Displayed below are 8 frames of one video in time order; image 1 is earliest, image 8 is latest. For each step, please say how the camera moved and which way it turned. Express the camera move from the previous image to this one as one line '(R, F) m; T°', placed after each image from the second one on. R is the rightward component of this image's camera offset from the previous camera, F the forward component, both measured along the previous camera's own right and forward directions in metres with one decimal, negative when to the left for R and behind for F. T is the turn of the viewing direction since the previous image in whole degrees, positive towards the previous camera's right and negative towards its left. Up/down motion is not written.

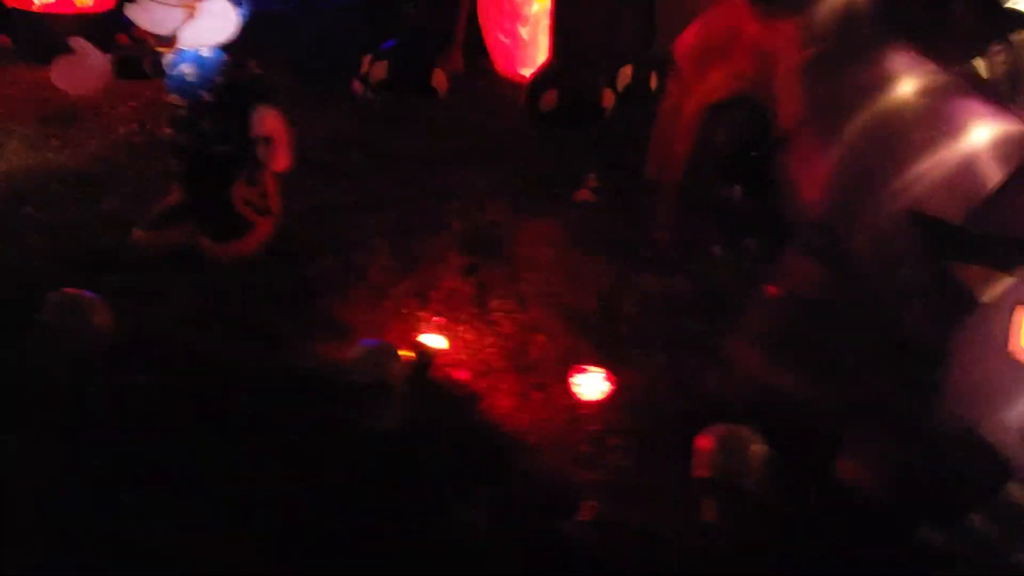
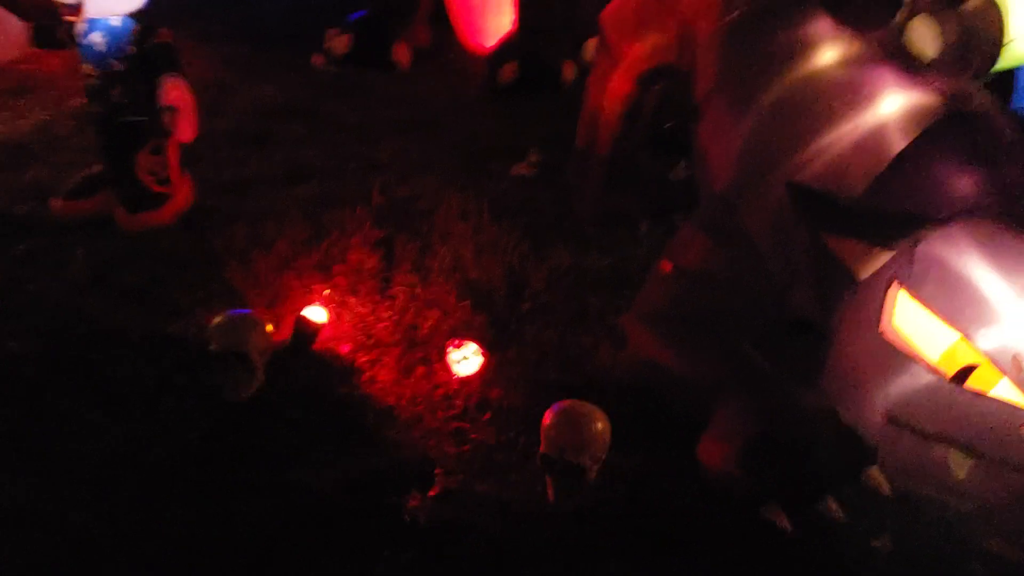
(+0.3, +0.1) m; -2°
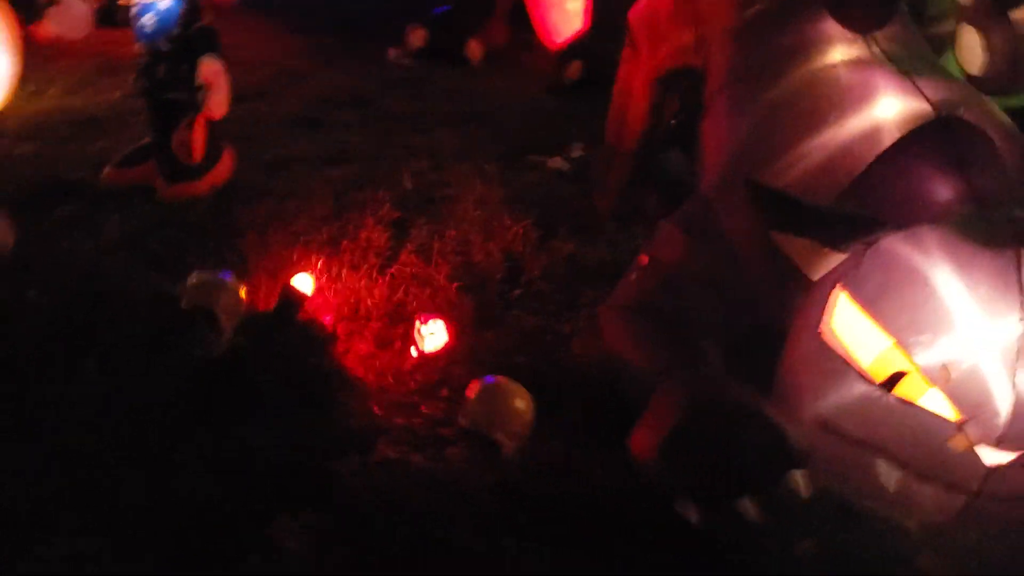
(+0.3, 0.0) m; -8°
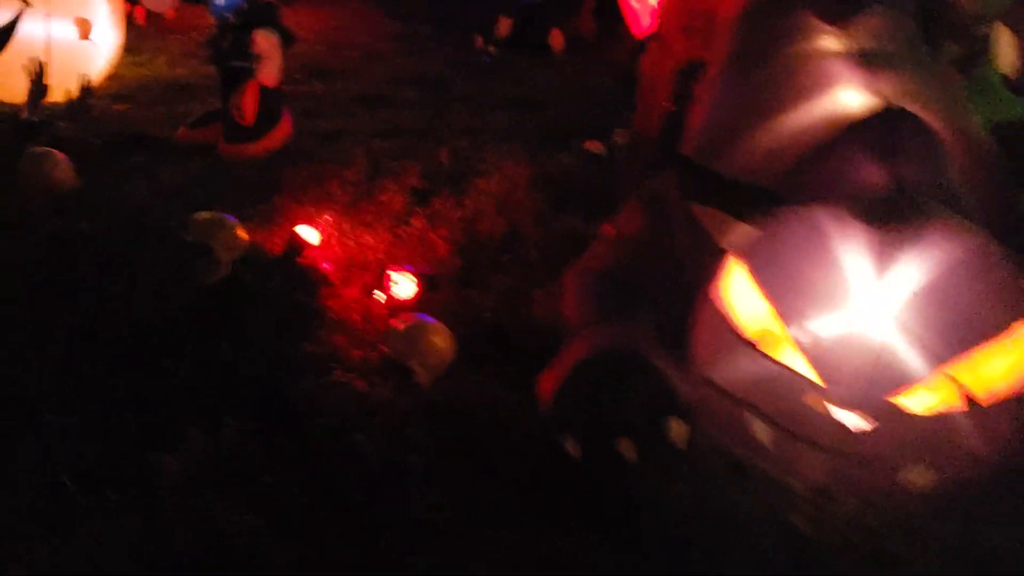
(+0.4, -0.1) m; -9°
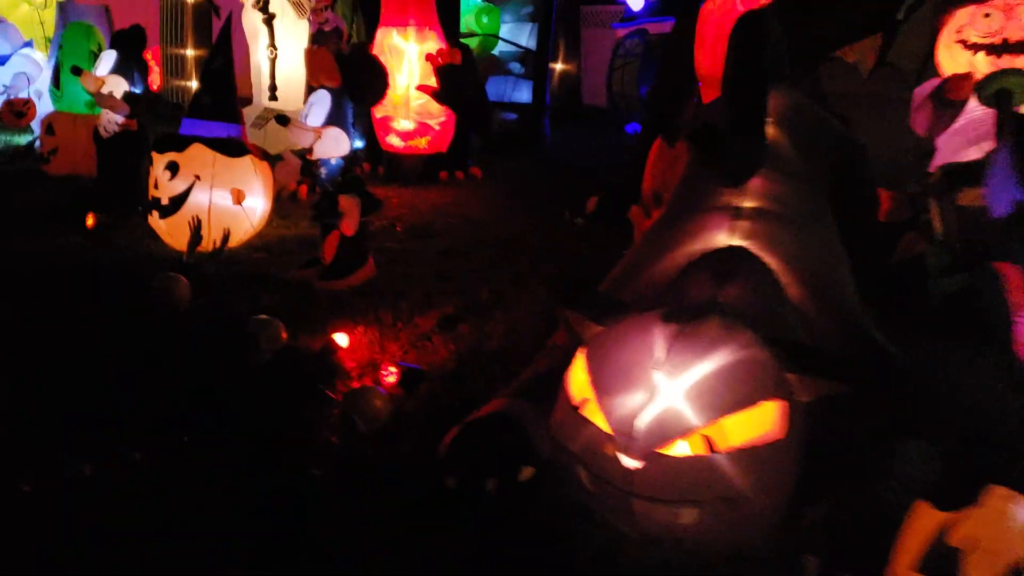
(+0.7, -0.5) m; -13°
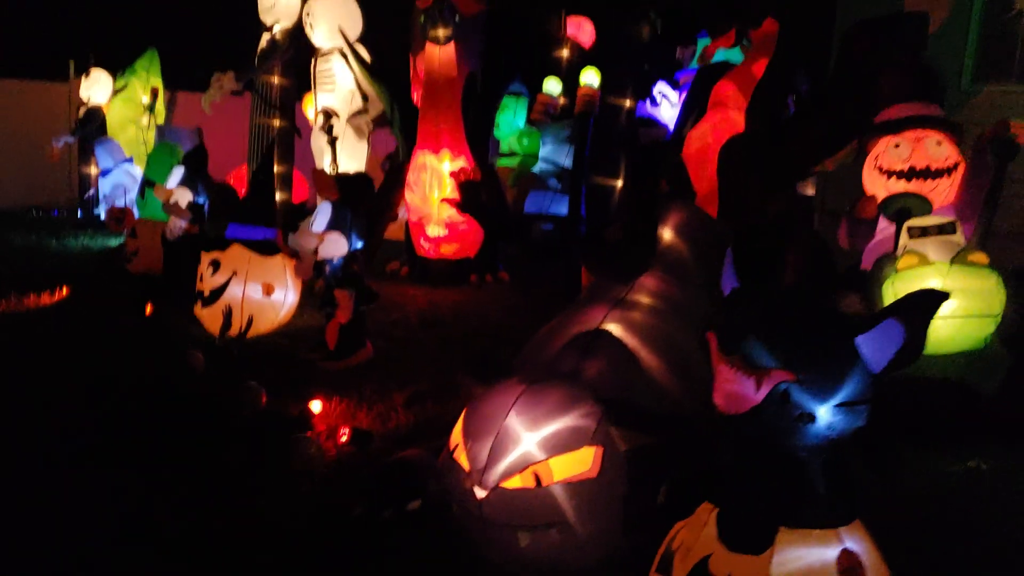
(+0.6, -0.6) m; -6°
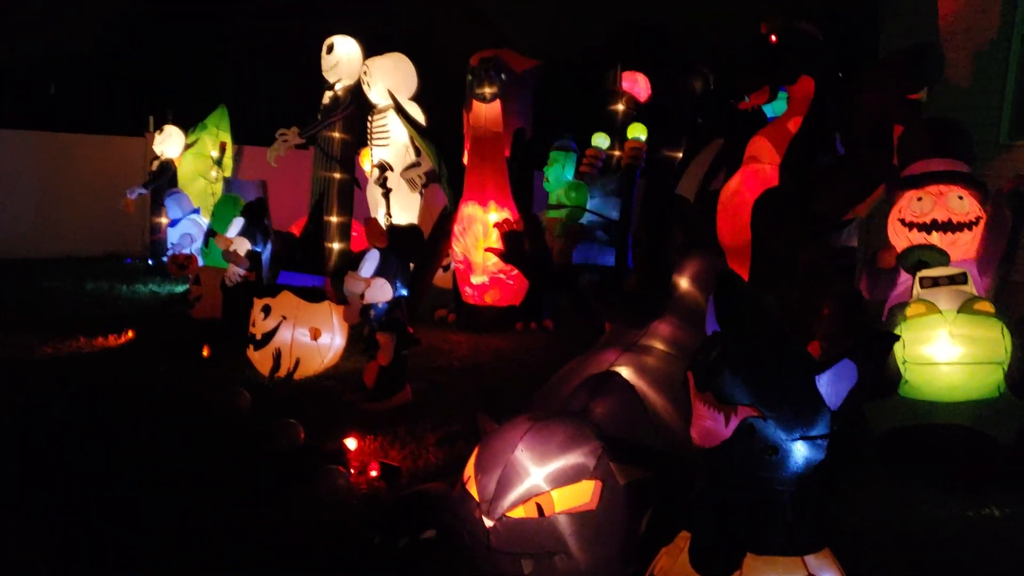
(+0.2, -0.2) m; -4°
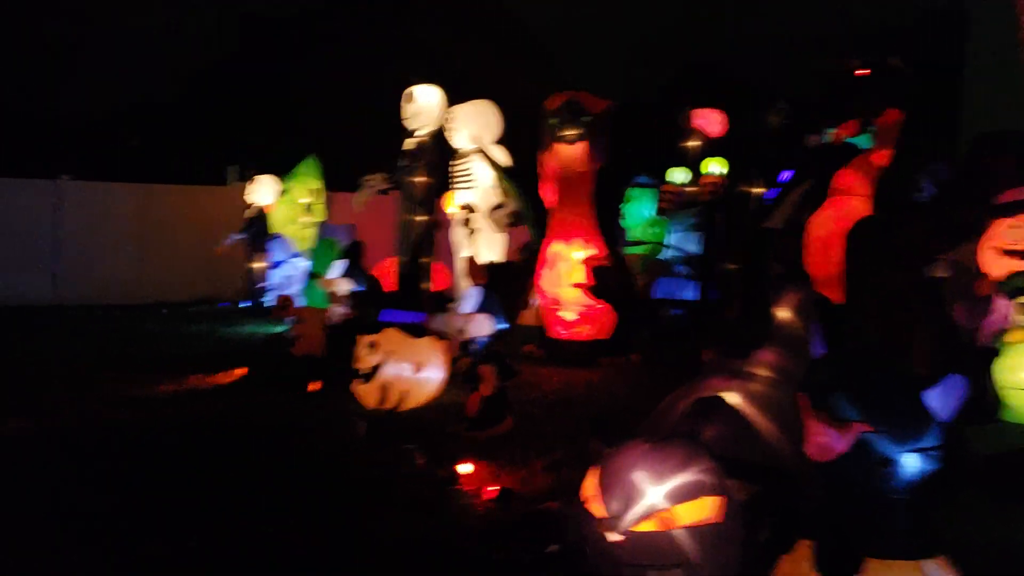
(-0.1, -0.2) m; -4°
